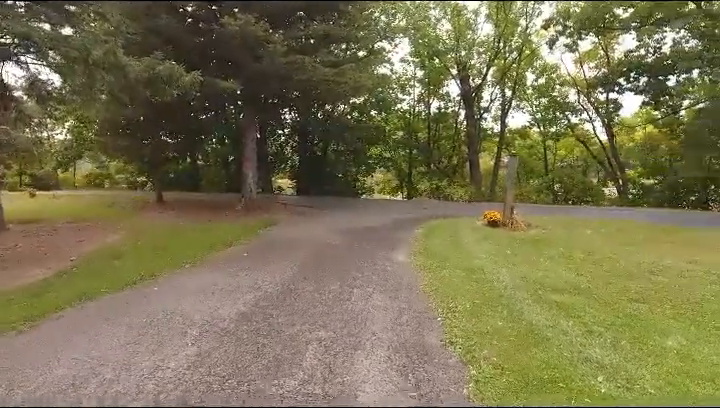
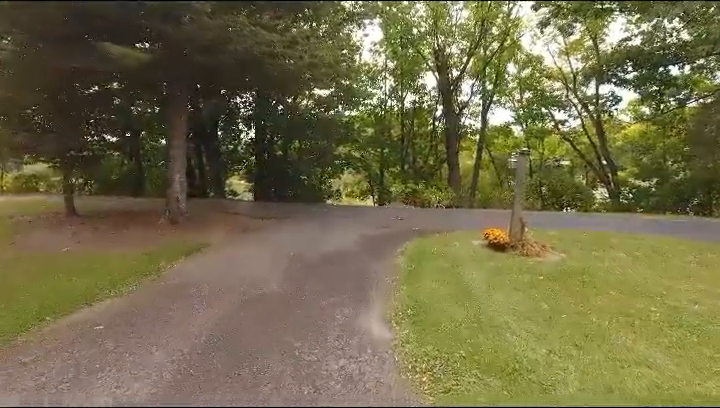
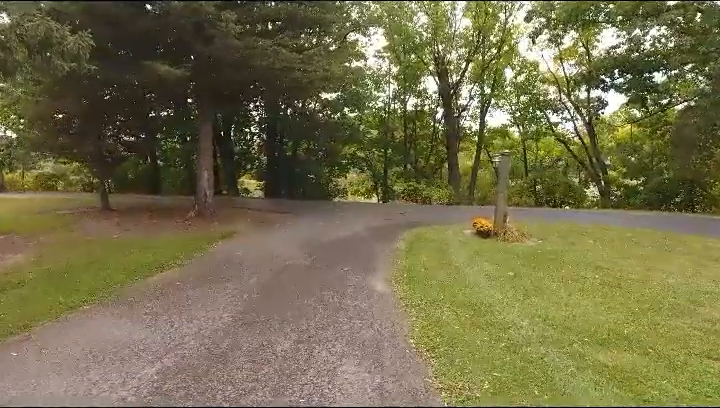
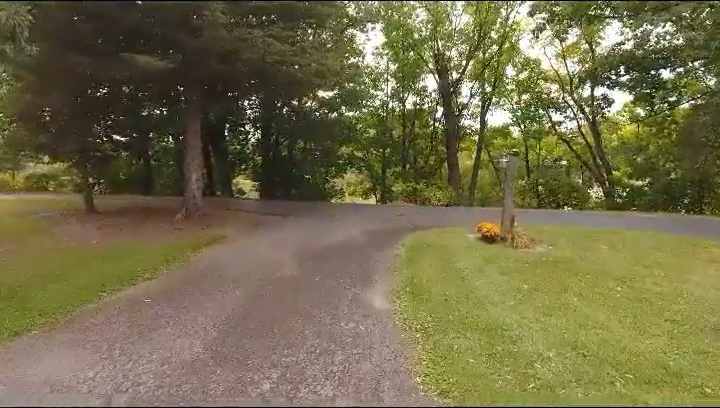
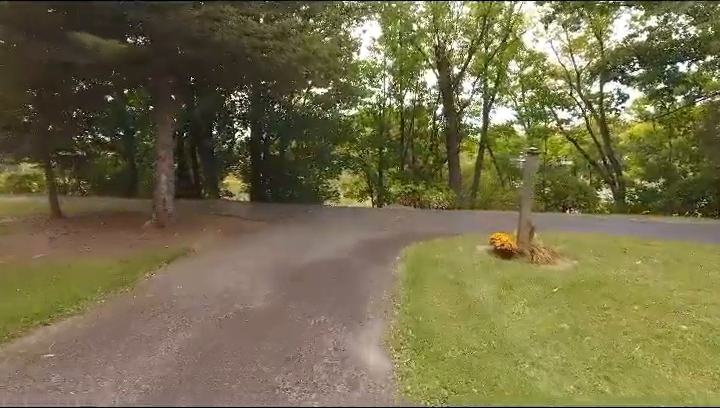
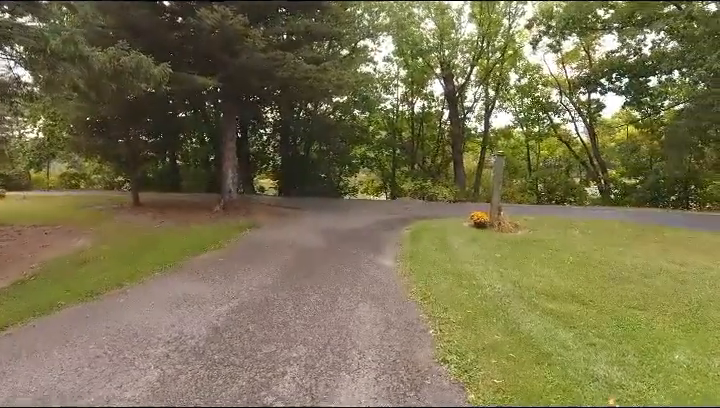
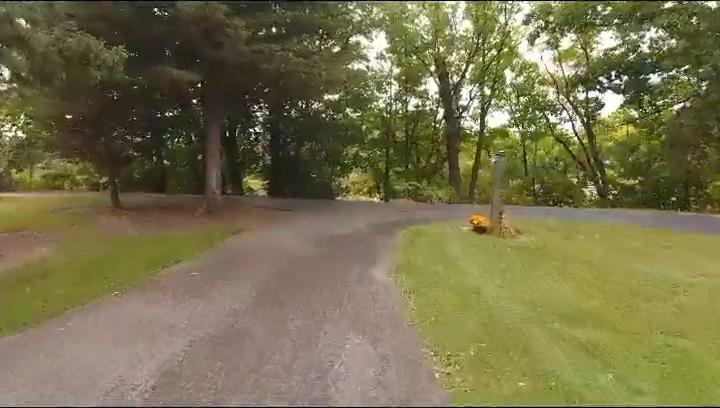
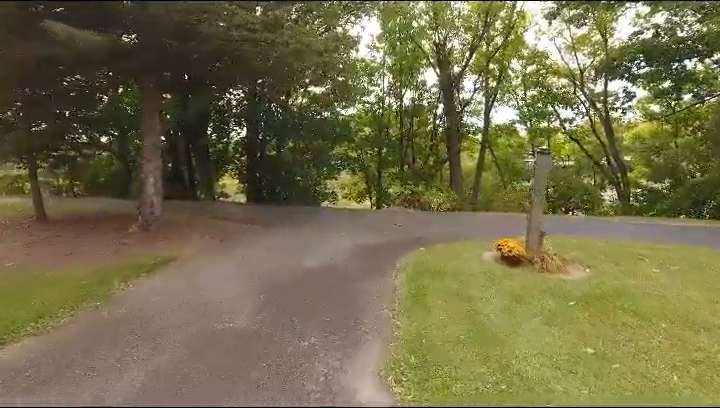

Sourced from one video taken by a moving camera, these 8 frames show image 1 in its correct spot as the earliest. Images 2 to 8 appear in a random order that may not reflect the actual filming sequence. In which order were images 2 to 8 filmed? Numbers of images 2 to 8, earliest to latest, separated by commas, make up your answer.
6, 7, 3, 4, 2, 5, 8
